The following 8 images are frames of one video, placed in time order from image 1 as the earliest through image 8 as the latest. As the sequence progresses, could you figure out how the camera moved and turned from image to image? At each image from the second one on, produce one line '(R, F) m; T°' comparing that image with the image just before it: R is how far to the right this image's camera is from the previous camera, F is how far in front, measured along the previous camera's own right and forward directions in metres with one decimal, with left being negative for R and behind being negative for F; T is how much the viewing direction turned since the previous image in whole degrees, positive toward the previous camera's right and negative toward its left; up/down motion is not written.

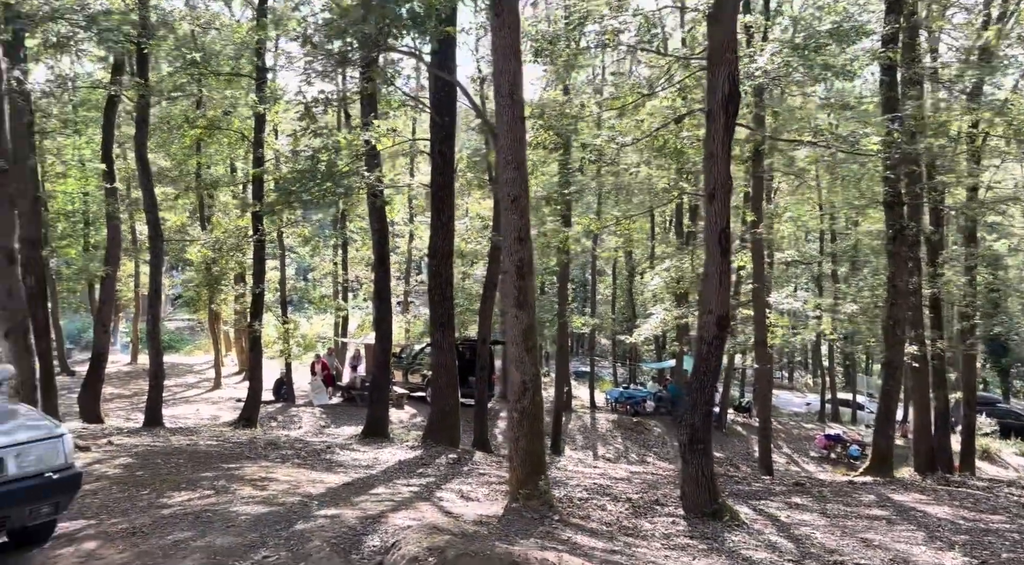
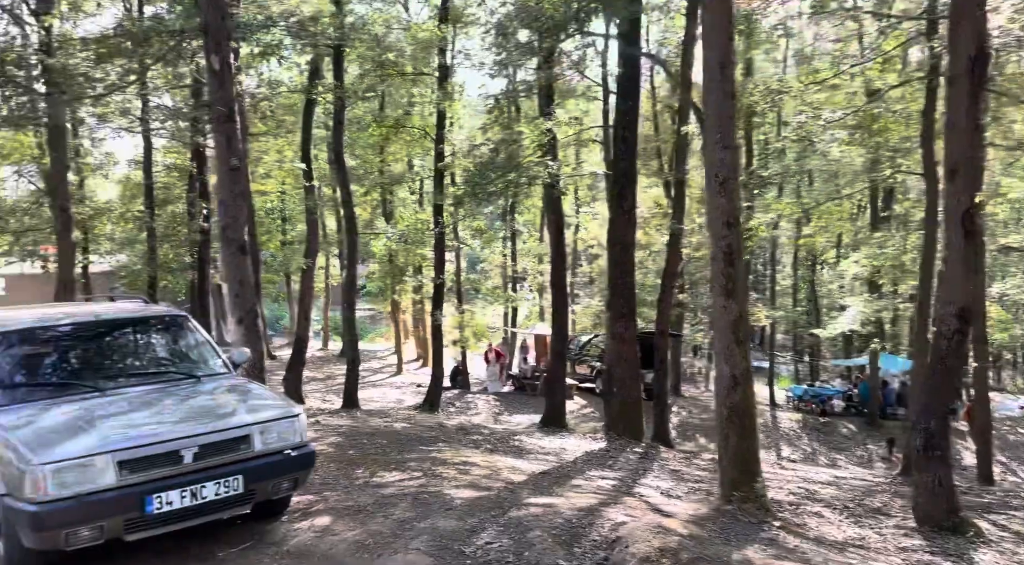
(-0.1, 0.0) m; -11°
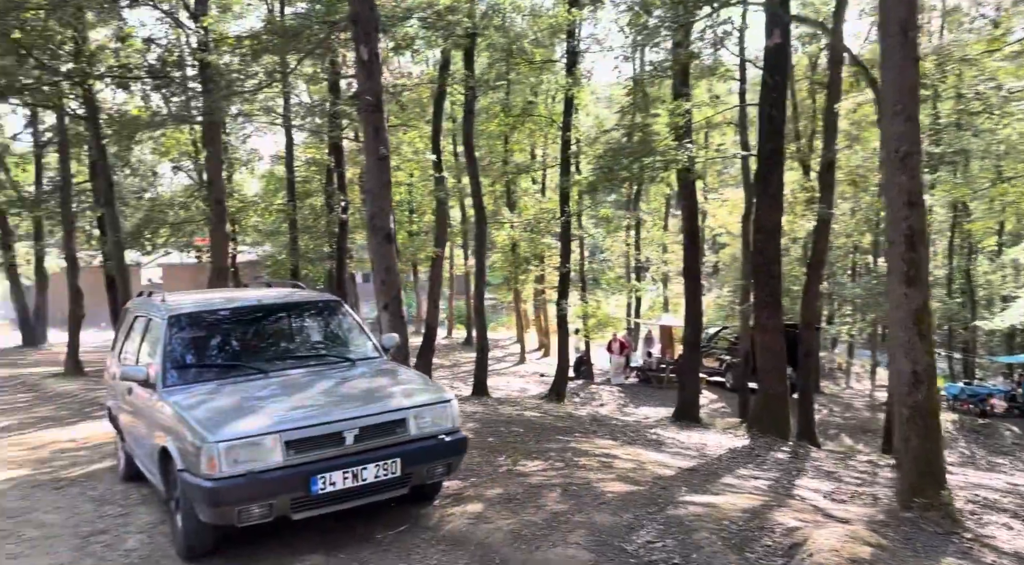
(-0.1, +0.1) m; -8°
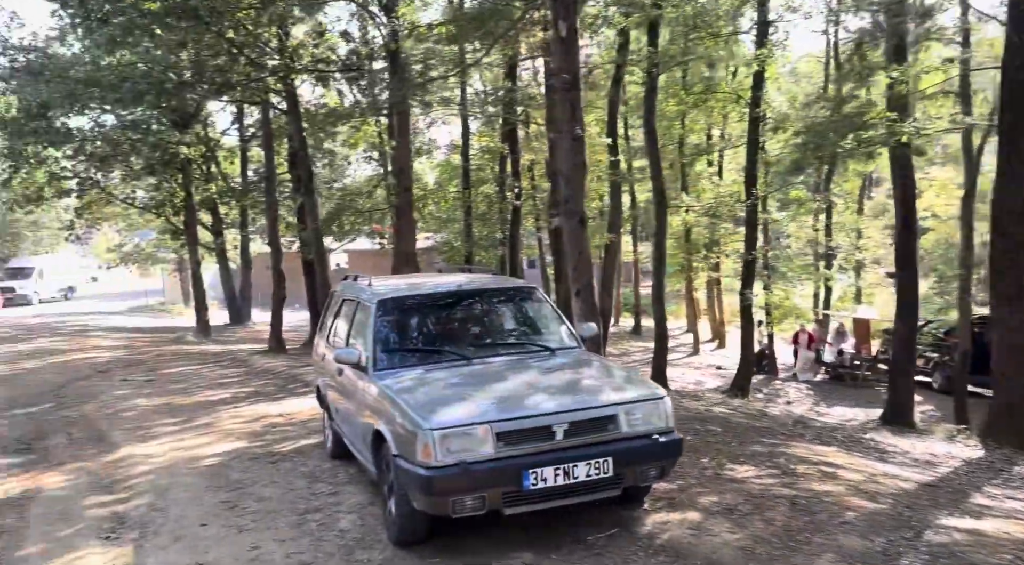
(-0.1, +0.2) m; -11°
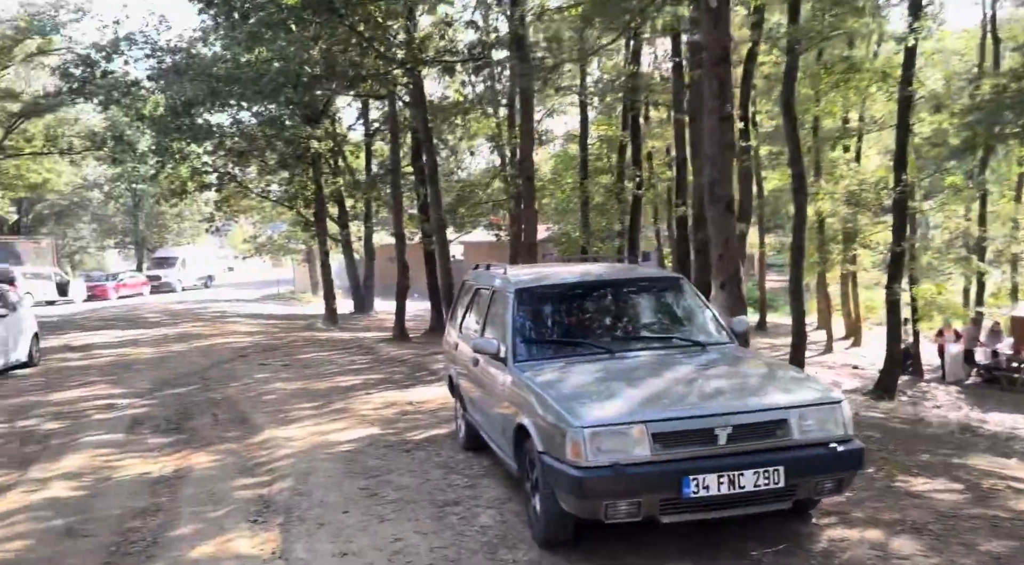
(-0.1, +0.2) m; -8°
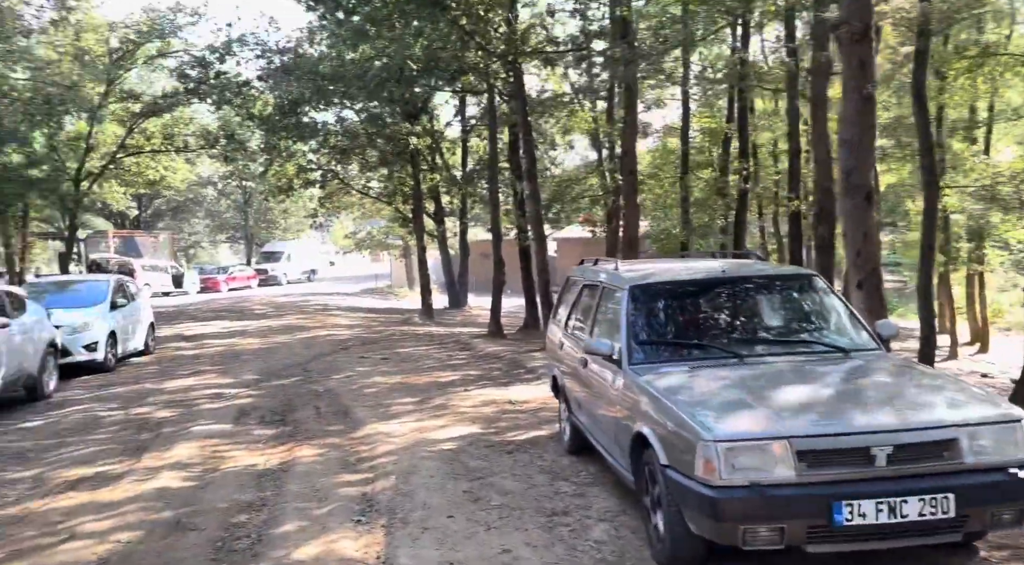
(-0.1, +0.3) m; -6°
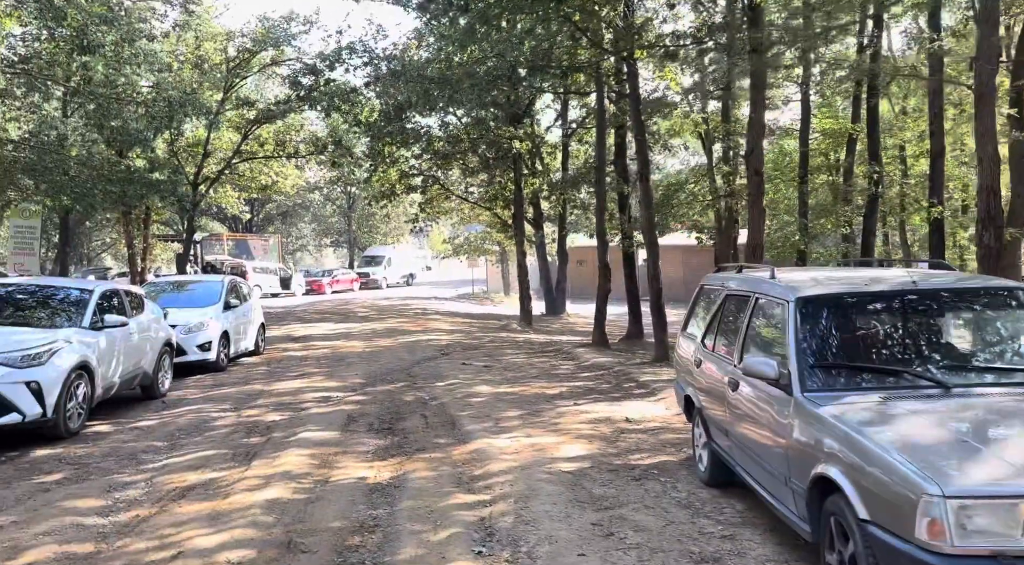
(-0.2, +0.5) m; -6°
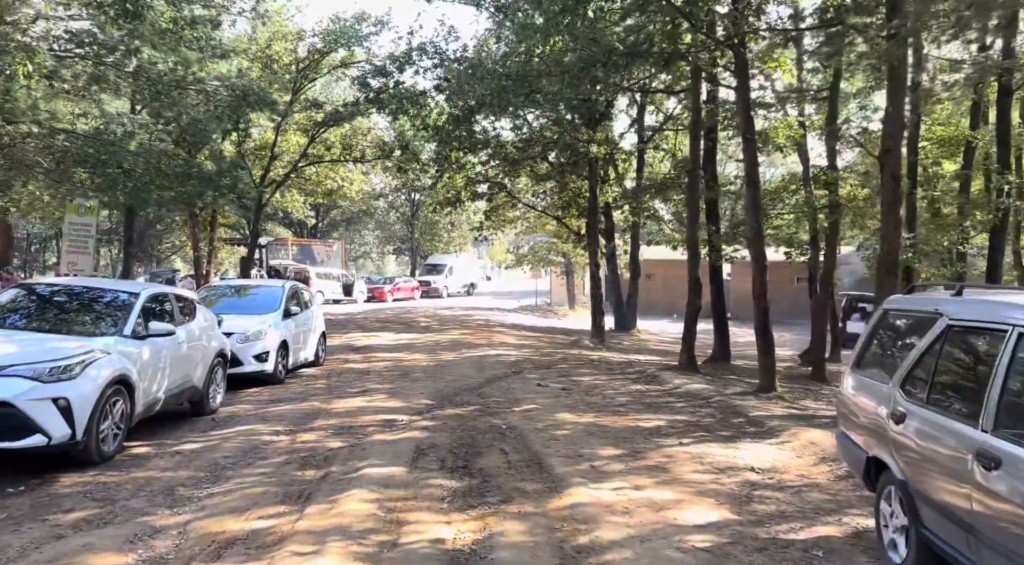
(-0.4, +1.4) m; -4°
